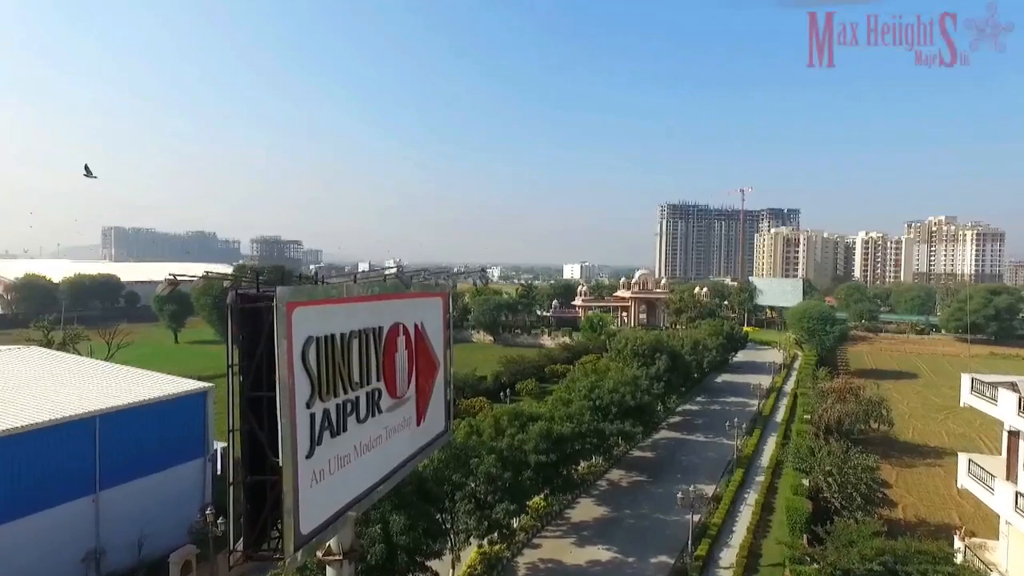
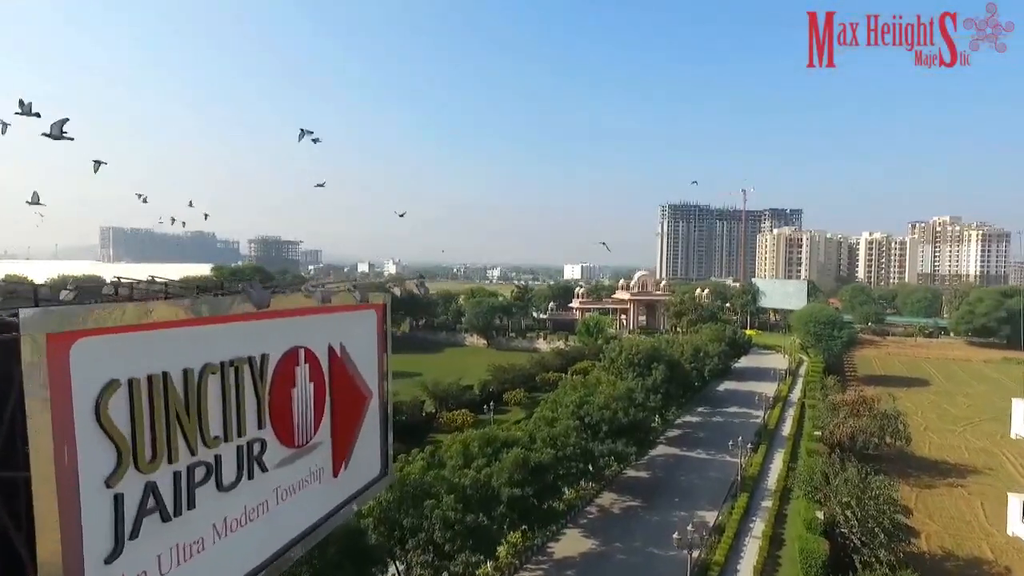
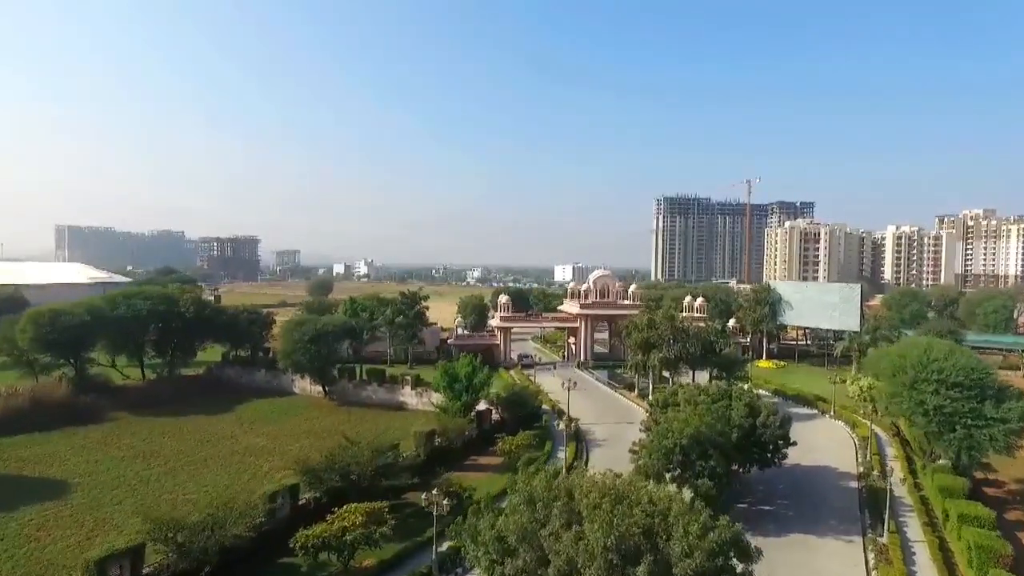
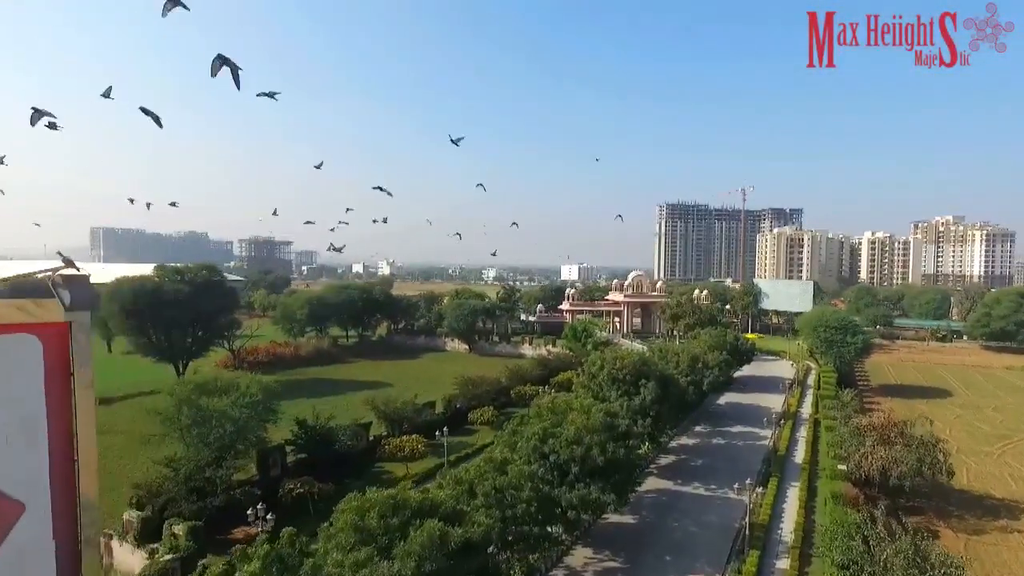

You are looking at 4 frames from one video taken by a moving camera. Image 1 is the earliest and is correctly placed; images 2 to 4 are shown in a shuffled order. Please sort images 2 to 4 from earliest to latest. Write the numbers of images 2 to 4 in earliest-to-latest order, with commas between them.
2, 4, 3
